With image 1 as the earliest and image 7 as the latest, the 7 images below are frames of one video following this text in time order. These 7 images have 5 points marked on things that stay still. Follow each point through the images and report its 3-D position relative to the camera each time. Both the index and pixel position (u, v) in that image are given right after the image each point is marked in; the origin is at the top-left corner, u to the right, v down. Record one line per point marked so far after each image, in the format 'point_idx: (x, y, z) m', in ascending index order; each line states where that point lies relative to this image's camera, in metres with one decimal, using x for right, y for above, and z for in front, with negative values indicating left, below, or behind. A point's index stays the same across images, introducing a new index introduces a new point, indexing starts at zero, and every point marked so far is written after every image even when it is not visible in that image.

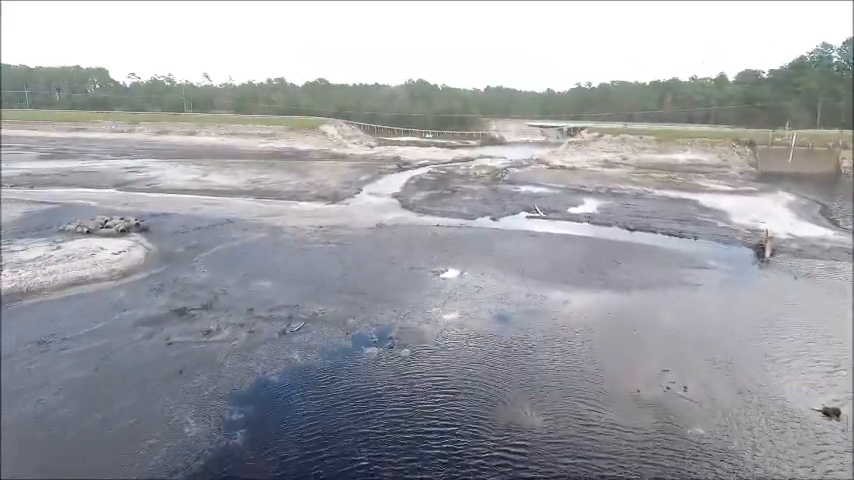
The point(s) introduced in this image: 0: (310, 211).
0: (-4.2, +1.0, +18.7) m
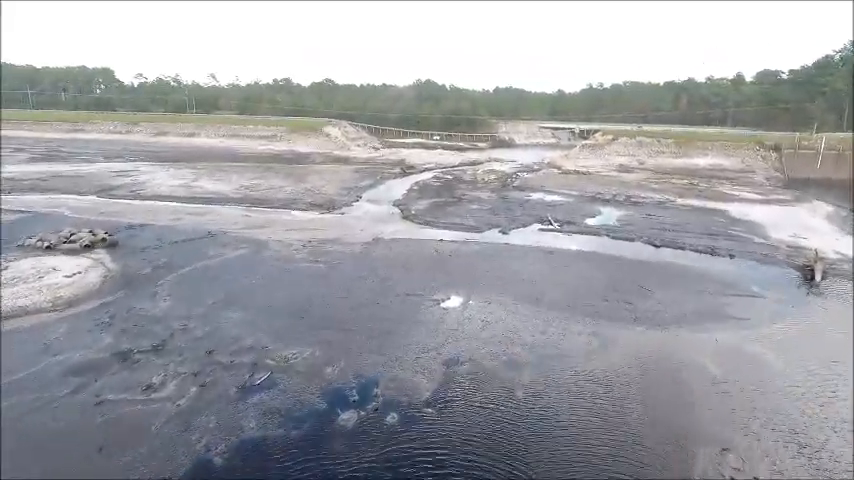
0: (-4.1, +0.6, +17.1) m
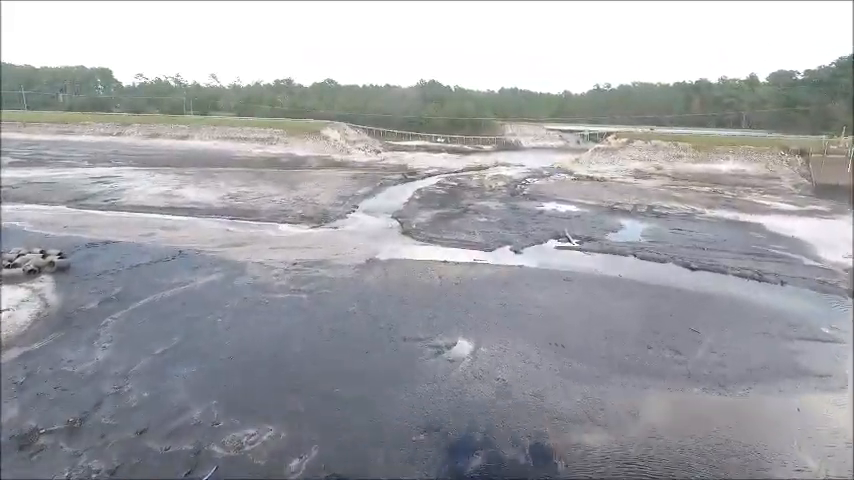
0: (-4.1, 0.0, +15.1) m
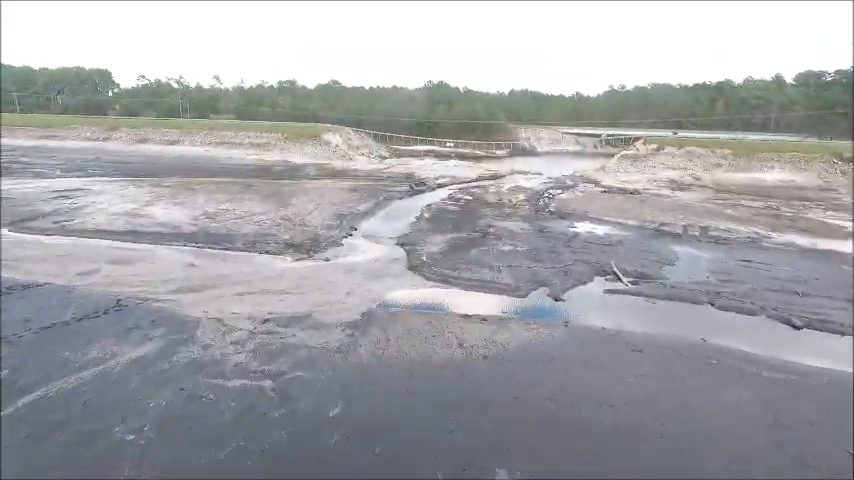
0: (-3.8, -0.9, +12.0) m
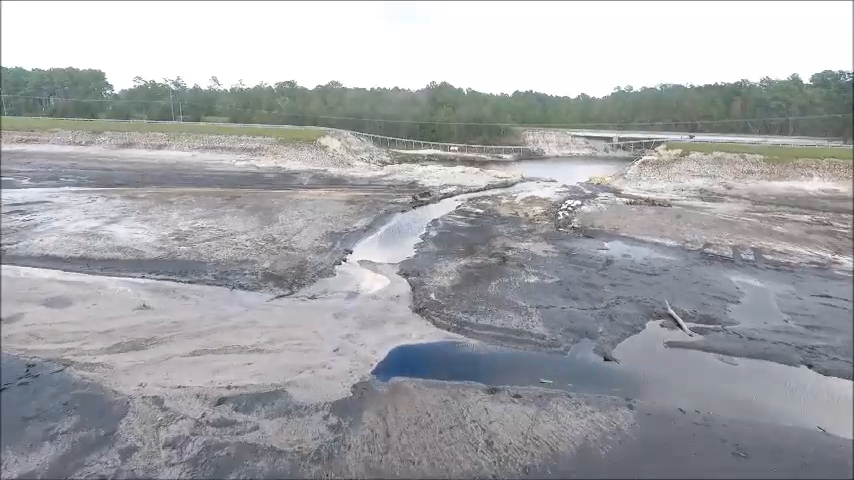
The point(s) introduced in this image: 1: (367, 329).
0: (-3.6, -1.5, +9.4) m
1: (-1.1, -1.6, +9.6) m
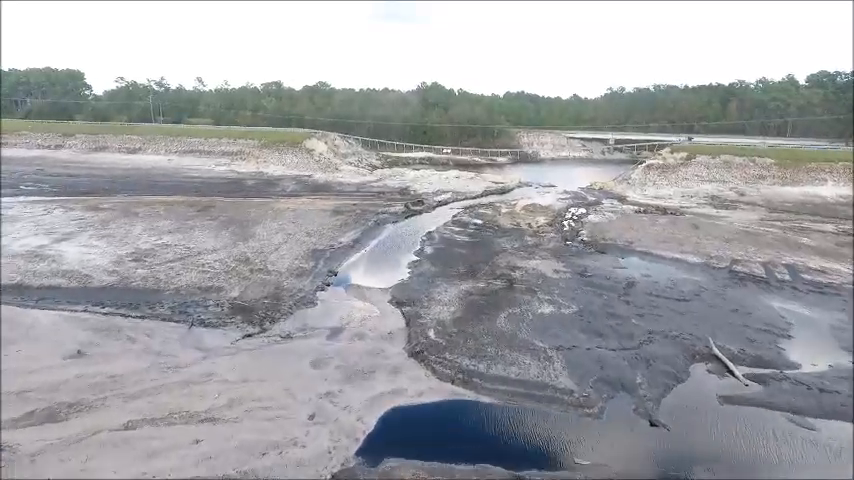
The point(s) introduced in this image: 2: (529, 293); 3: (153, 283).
0: (-3.6, -2.0, +7.6) m
1: (-1.1, -2.1, +7.7) m
2: (+2.3, -1.1, +11.4) m
3: (-6.0, -0.9, +11.4) m
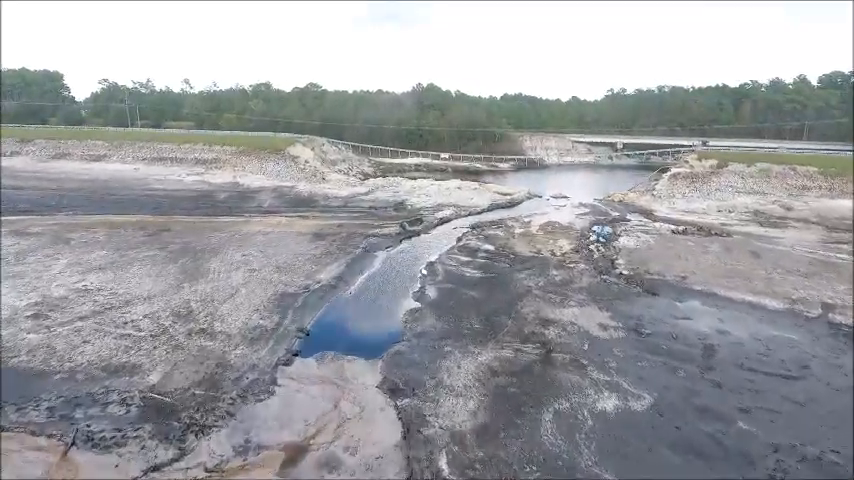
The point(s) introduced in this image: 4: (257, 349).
0: (-3.4, -2.9, +4.2) m
1: (-1.0, -2.9, +4.4) m
2: (+2.3, -2.0, +8.1) m
3: (-5.9, -1.8, +8.0) m
4: (-2.8, -1.8, +8.6) m
